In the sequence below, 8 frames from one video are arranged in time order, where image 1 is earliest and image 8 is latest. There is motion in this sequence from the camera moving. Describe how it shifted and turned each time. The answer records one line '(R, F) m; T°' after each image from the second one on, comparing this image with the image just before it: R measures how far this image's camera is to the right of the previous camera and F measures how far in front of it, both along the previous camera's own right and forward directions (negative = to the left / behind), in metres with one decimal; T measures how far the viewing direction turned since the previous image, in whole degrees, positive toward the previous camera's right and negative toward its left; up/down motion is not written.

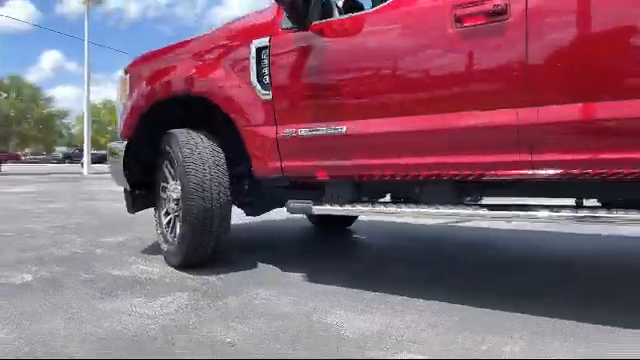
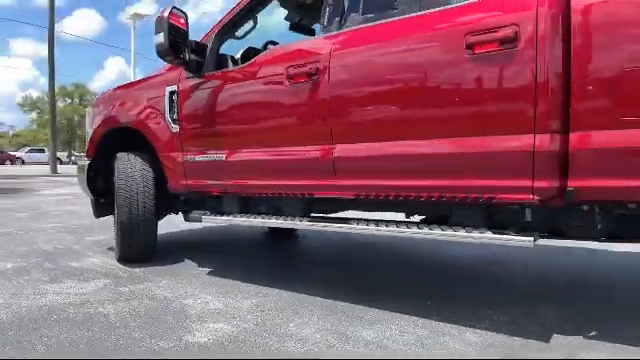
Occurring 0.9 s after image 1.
(+1.1, -0.7) m; -6°
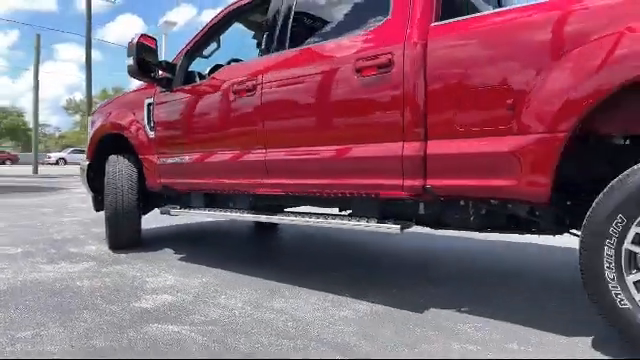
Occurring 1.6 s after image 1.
(+0.7, -0.5) m; -4°
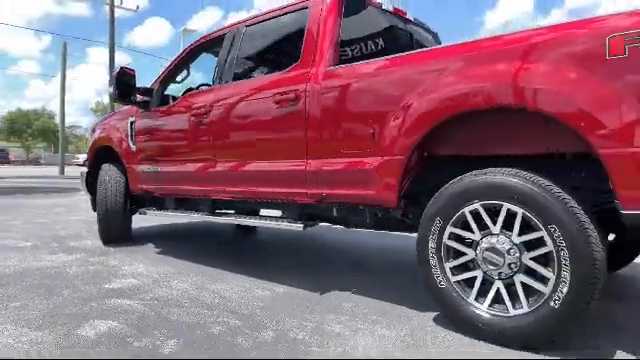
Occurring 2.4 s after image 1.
(+0.7, -0.8) m; -3°
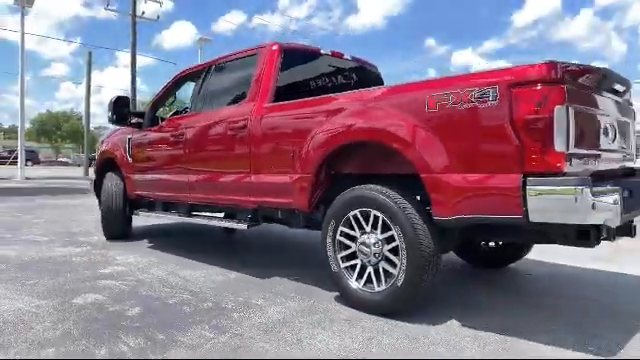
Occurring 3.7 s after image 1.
(+0.8, -1.0) m; -3°
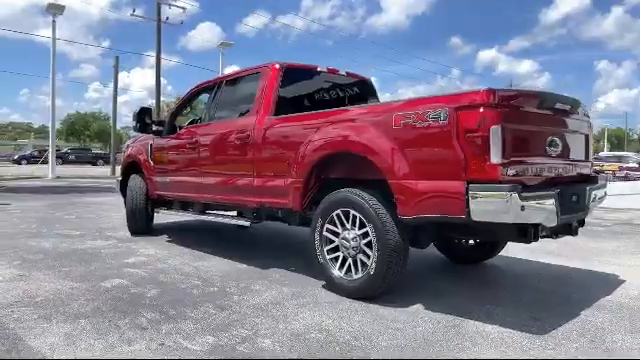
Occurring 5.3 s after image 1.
(+0.3, -0.7) m; -3°
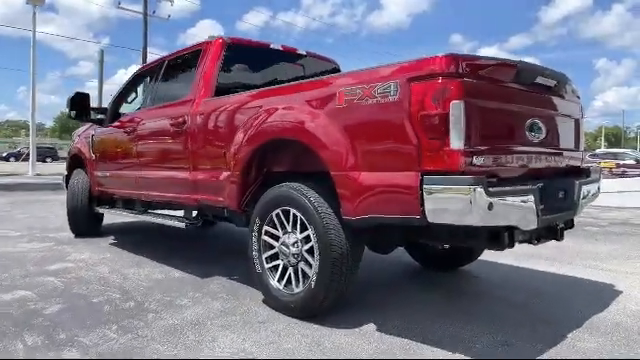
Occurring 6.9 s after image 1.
(+0.5, +0.8) m; 0°
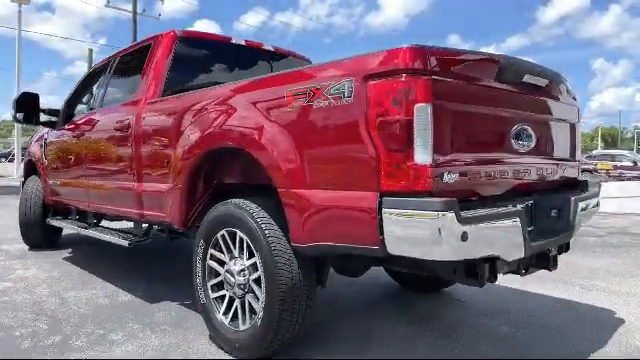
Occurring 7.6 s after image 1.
(+0.3, +0.5) m; 0°
